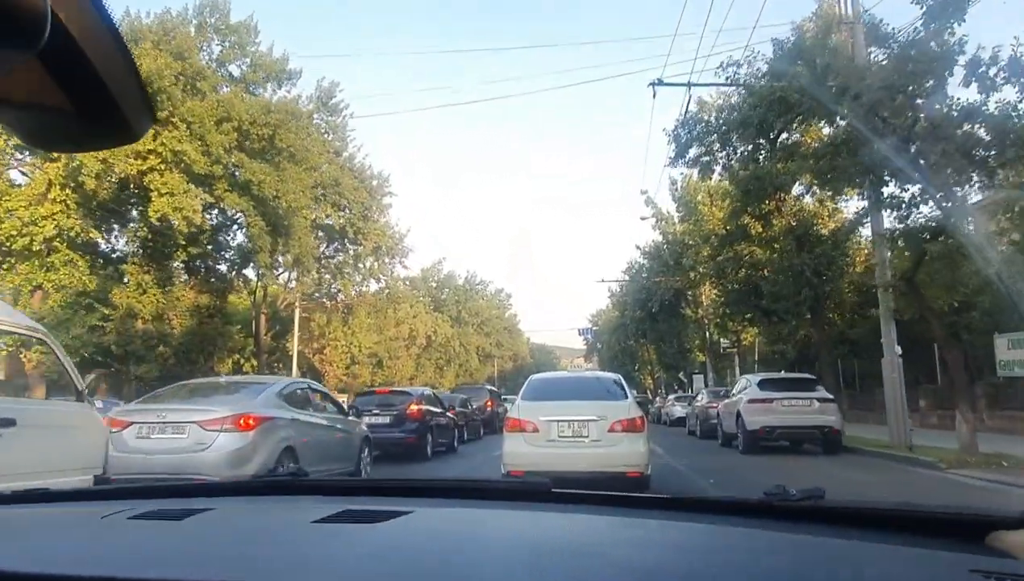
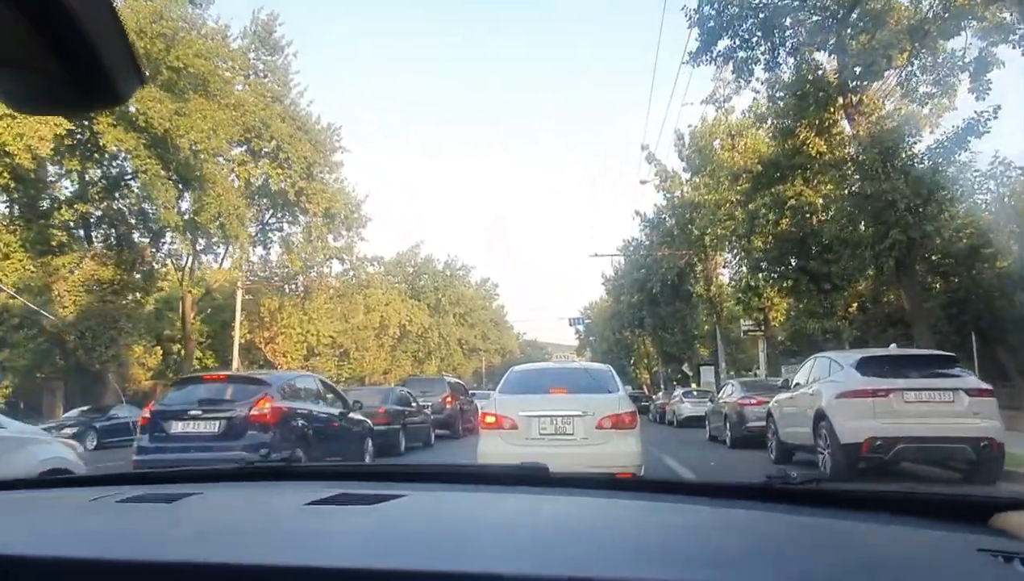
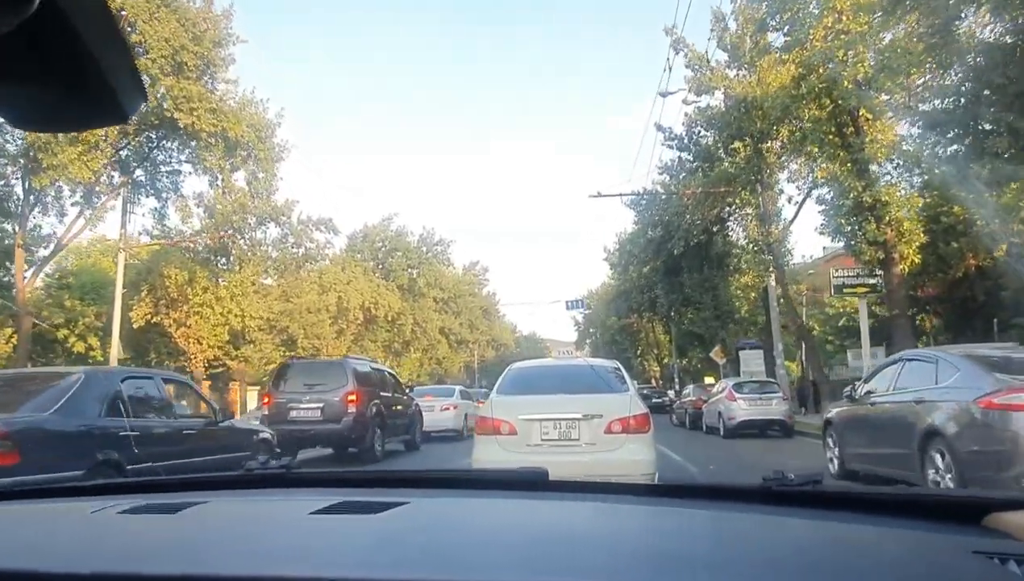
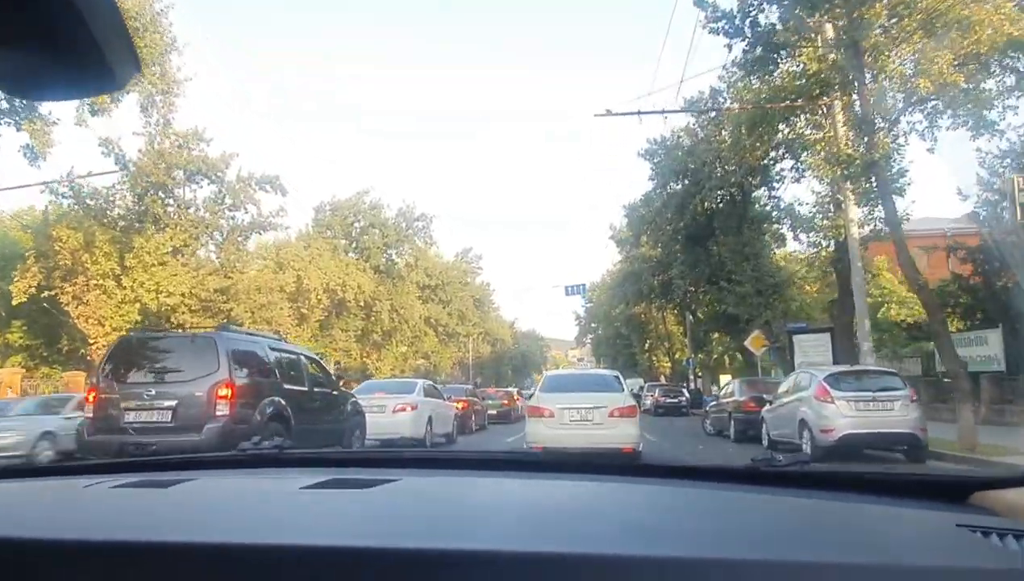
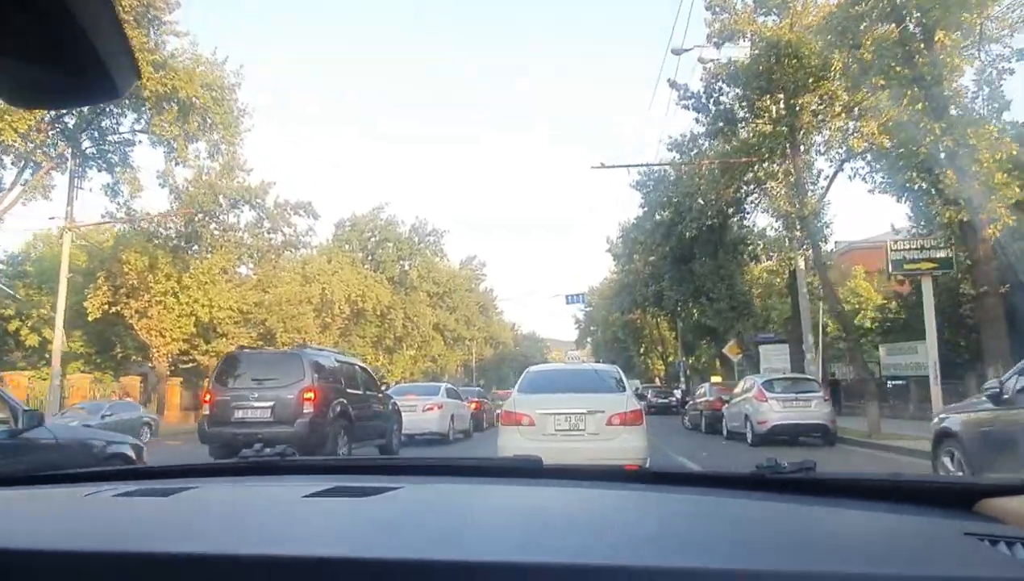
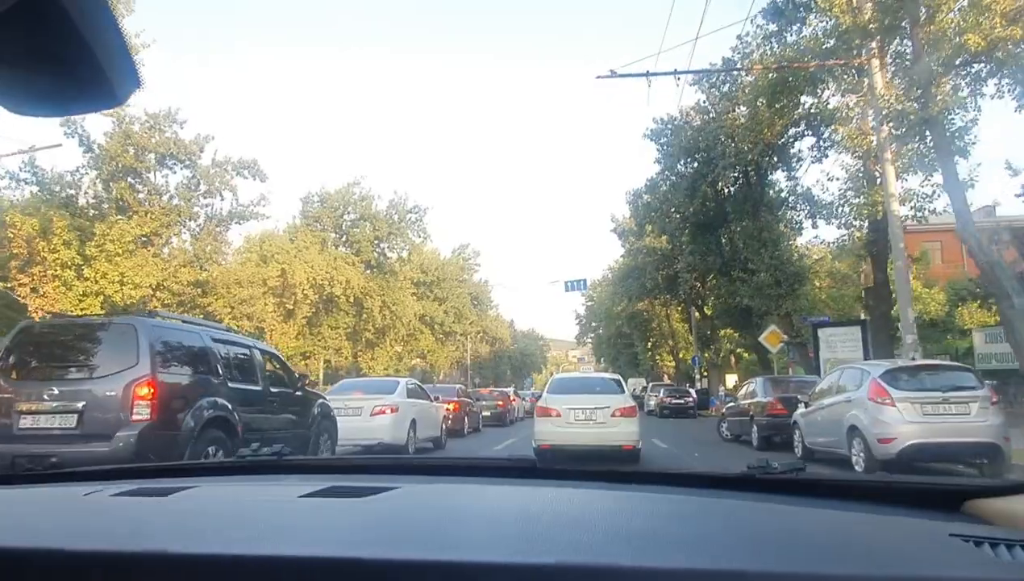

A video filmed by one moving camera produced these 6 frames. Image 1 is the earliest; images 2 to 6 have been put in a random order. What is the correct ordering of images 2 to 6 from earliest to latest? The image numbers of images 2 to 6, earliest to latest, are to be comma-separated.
2, 3, 5, 4, 6
